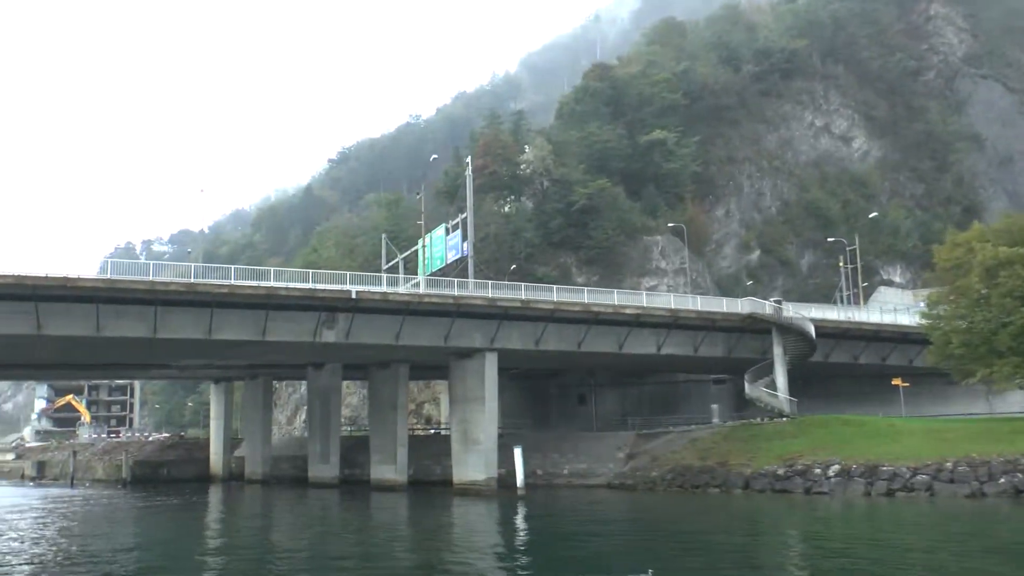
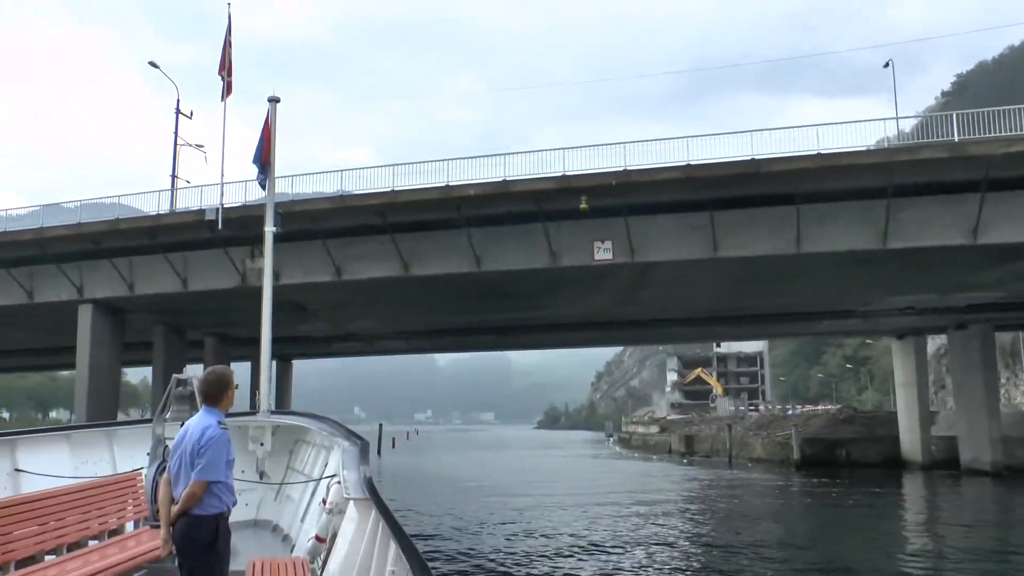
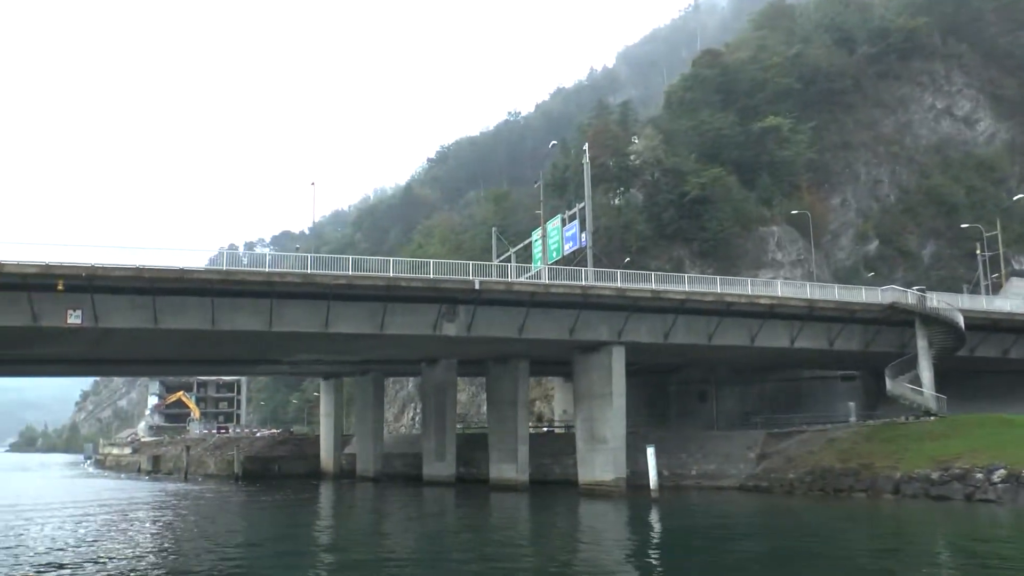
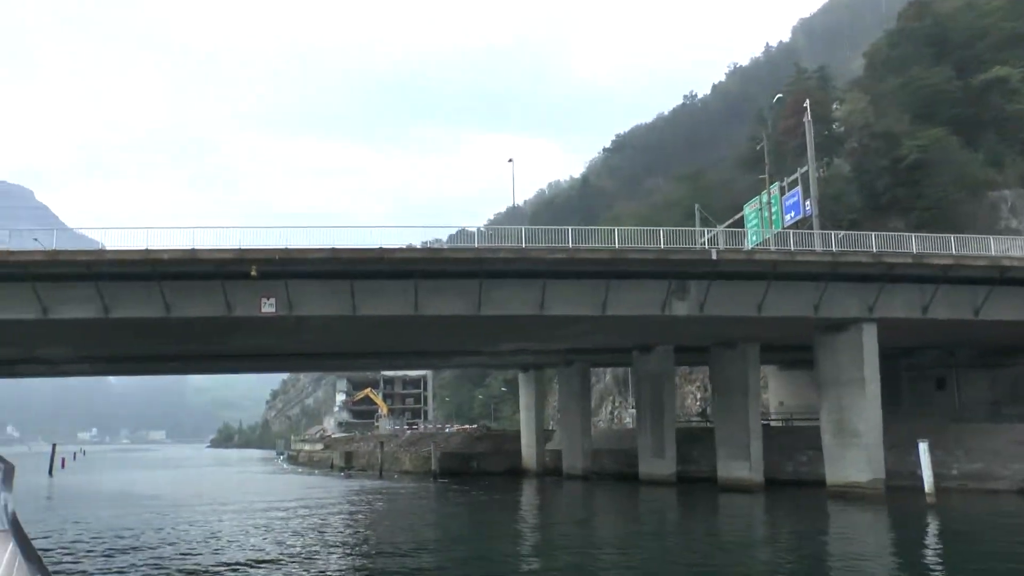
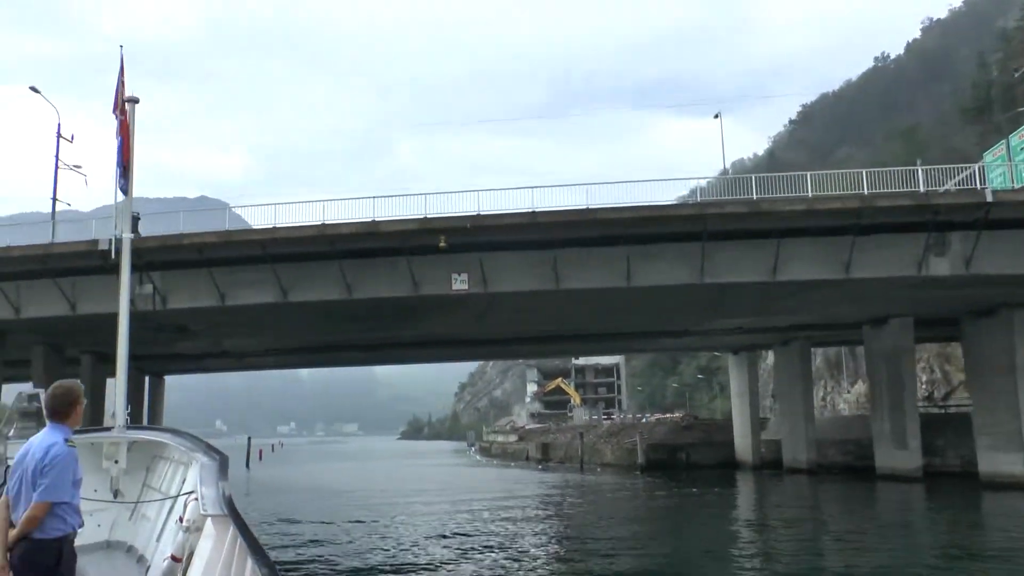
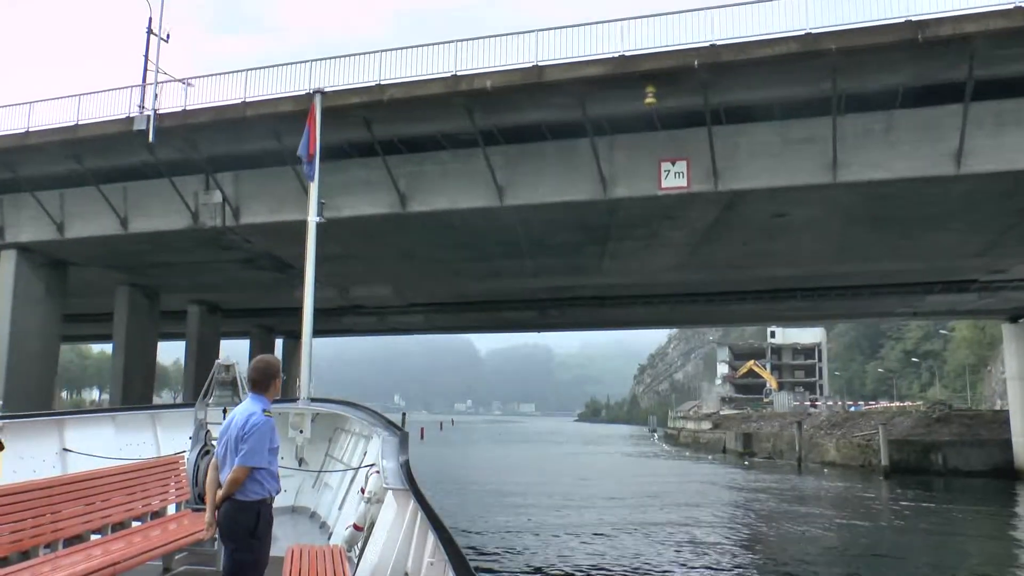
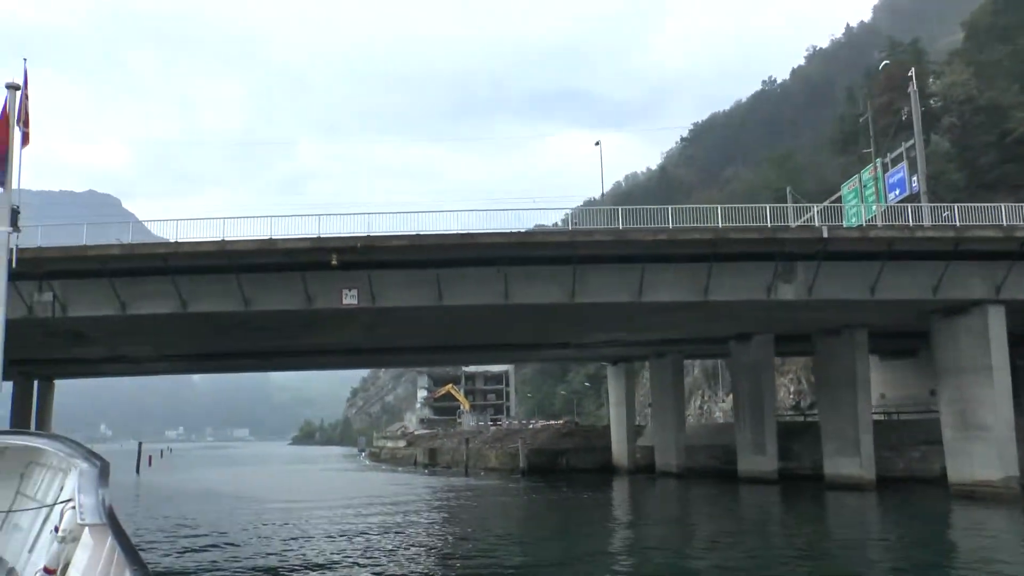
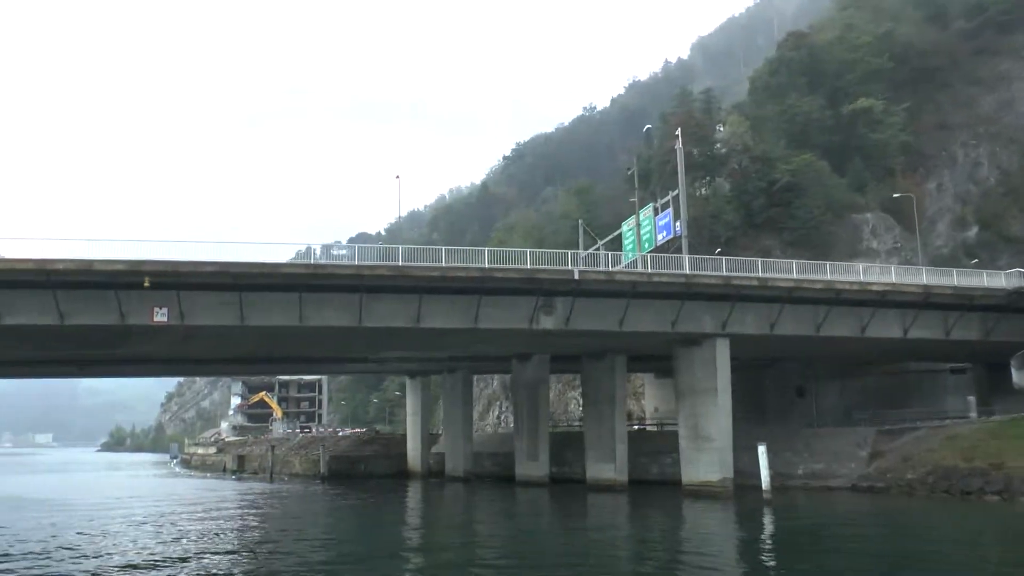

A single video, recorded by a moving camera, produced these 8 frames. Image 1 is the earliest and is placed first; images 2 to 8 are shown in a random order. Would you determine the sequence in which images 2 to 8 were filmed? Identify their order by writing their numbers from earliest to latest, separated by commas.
3, 8, 4, 7, 5, 2, 6
